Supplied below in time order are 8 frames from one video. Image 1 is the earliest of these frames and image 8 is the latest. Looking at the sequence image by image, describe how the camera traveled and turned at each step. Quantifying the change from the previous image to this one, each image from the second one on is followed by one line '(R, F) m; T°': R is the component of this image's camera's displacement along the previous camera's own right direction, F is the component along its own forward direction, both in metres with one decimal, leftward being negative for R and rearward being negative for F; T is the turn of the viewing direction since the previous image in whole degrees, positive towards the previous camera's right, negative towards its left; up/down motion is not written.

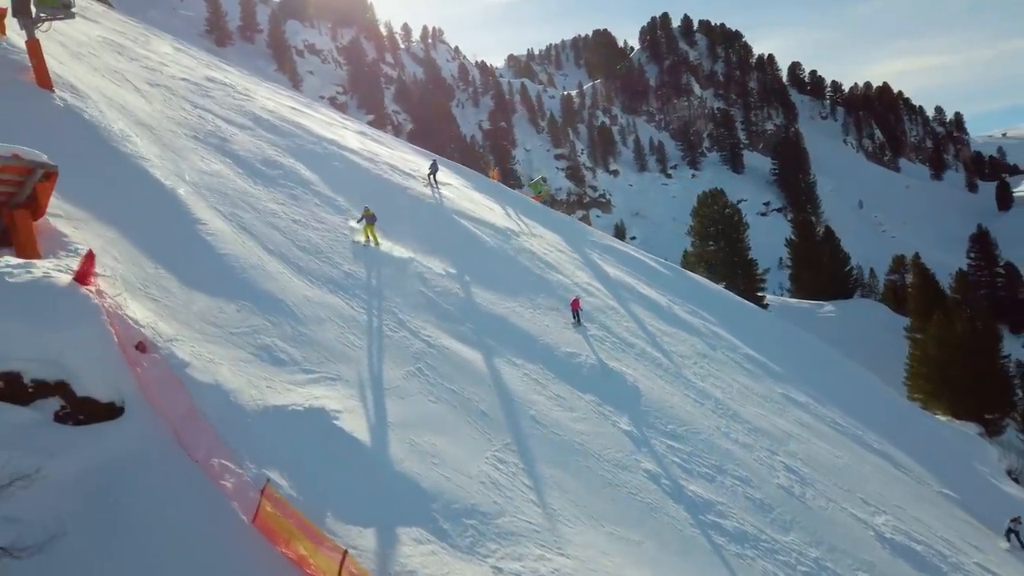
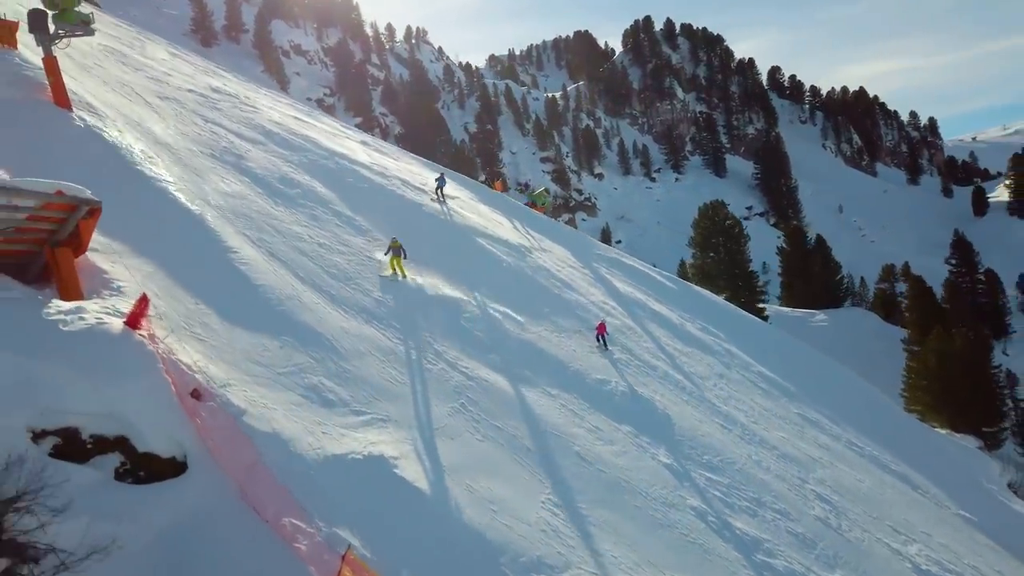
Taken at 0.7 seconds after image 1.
(-1.1, +0.3) m; +2°
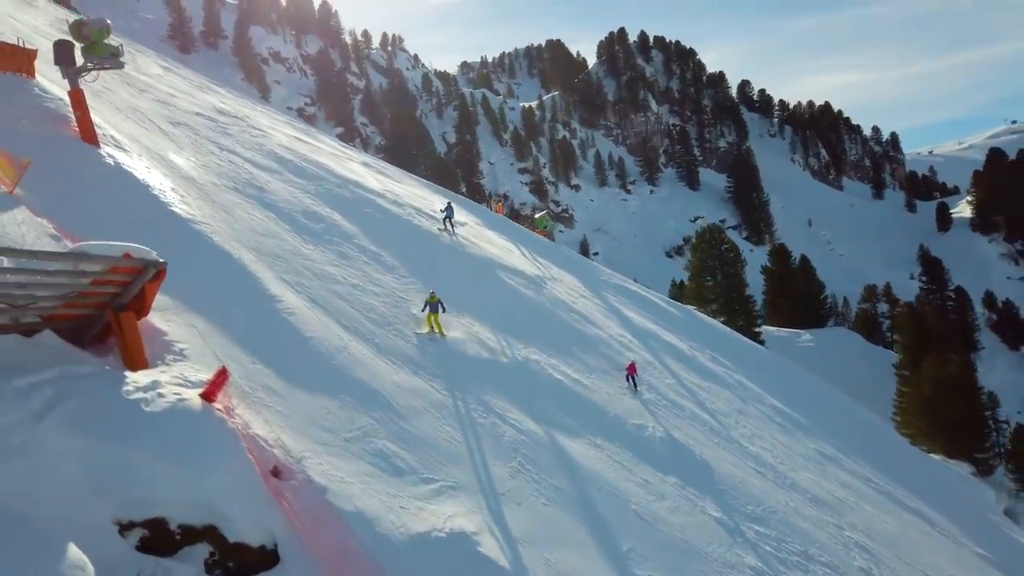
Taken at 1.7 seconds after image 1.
(-1.5, +0.3) m; +3°
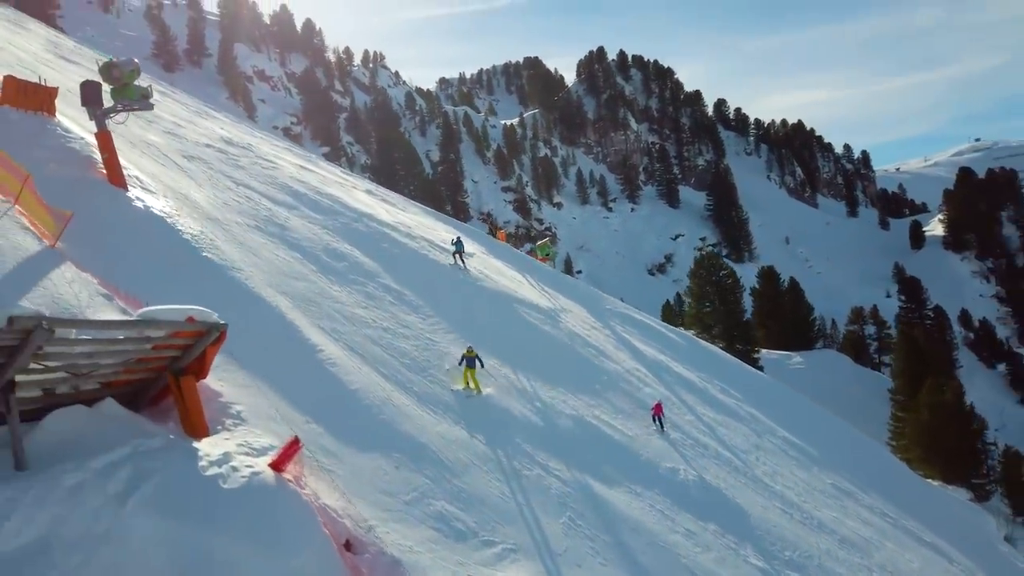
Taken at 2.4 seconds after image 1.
(-1.2, +0.1) m; +2°
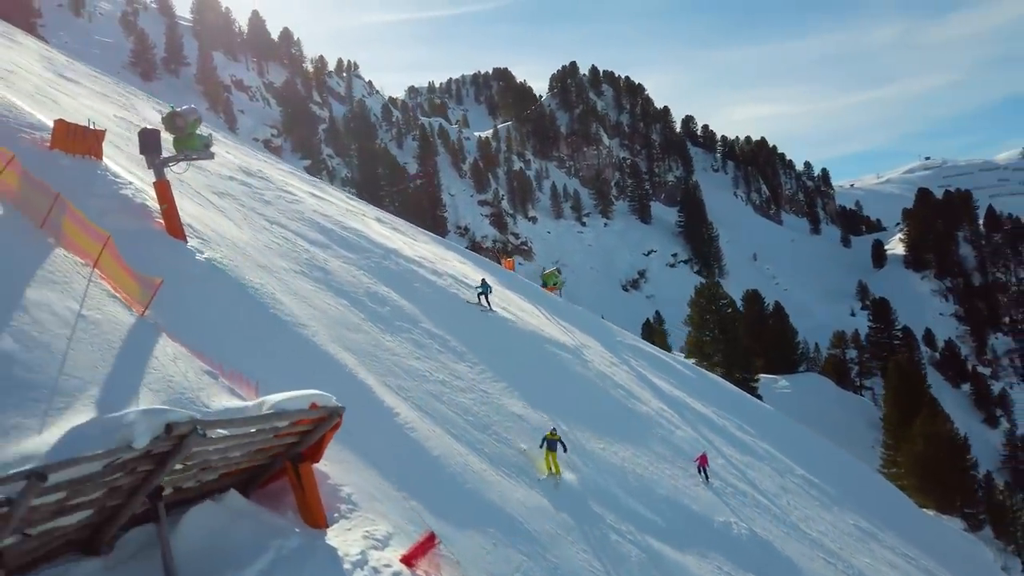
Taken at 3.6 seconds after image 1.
(-2.0, +0.1) m; +3°
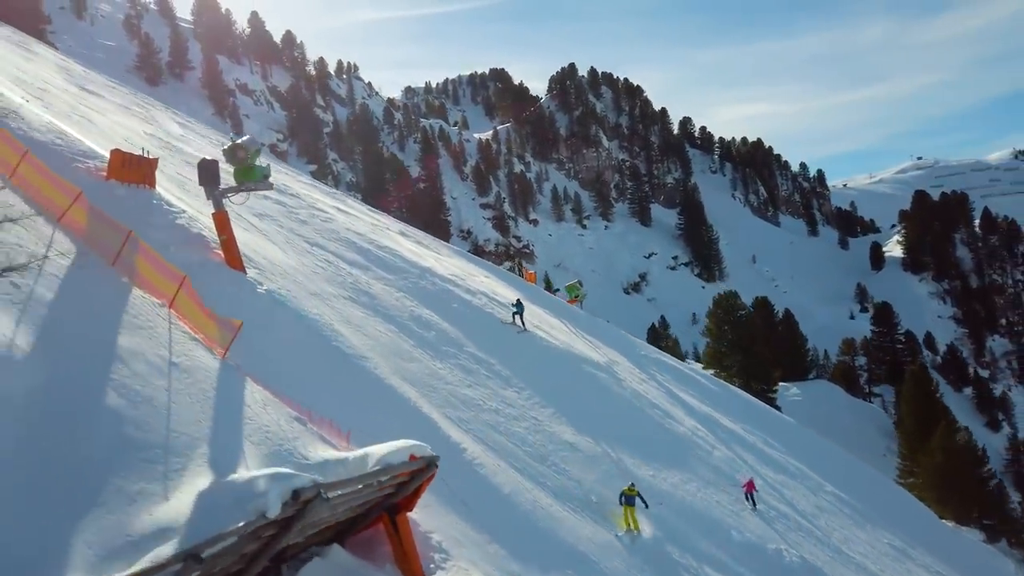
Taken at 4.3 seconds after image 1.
(-1.2, 0.0) m; 0°
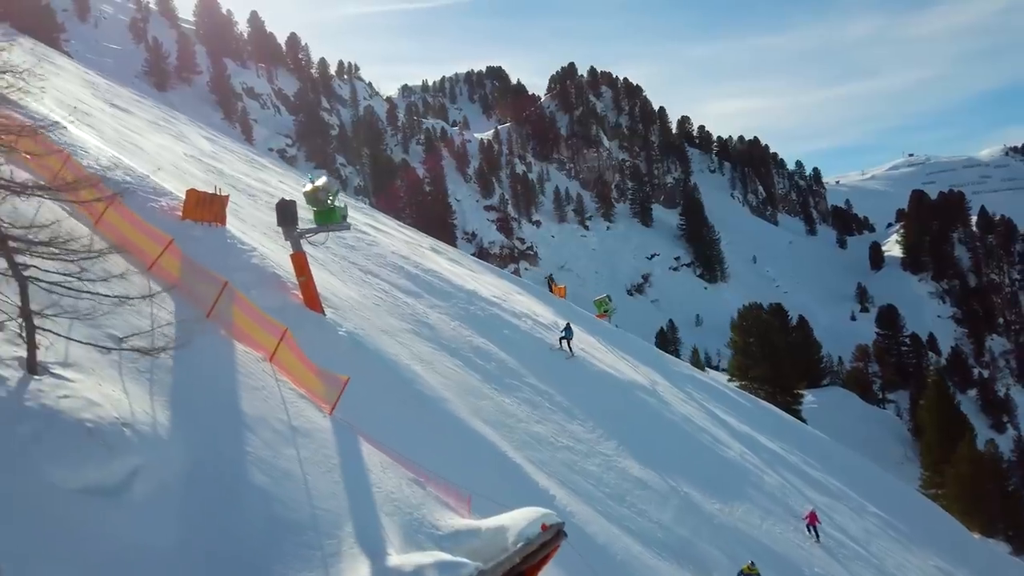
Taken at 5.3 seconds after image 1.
(-1.6, +0.1) m; 0°
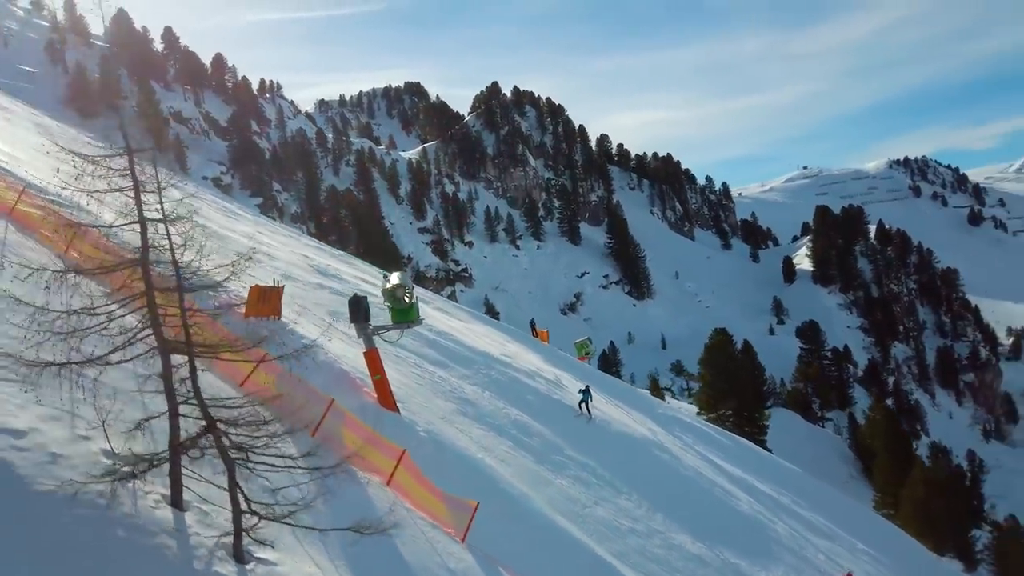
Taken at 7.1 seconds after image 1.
(-2.9, +0.2) m; +6°
